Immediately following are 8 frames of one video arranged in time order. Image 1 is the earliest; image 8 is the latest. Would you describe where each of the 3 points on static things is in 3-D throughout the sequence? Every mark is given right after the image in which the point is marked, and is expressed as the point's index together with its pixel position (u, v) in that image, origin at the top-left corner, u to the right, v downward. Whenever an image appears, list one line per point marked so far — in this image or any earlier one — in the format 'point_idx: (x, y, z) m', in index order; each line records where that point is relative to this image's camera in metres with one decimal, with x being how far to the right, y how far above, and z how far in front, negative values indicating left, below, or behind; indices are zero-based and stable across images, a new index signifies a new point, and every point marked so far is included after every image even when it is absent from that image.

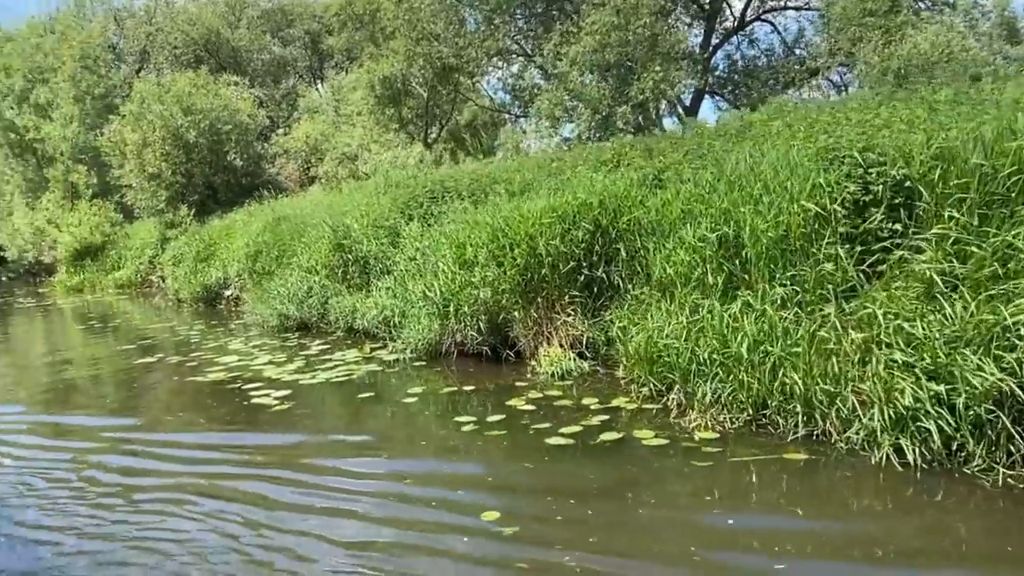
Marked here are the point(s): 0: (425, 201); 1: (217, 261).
0: (-1.0, +1.0, +9.0) m
1: (-4.9, +0.5, +12.9) m
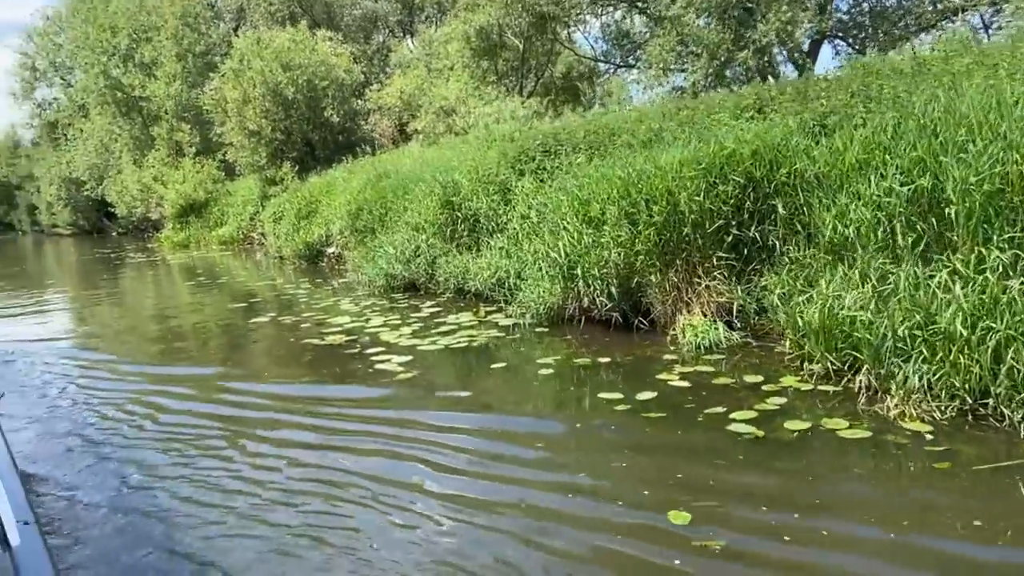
0: (+0.3, +1.5, +8.4) m
1: (-3.2, +1.2, +12.8) m
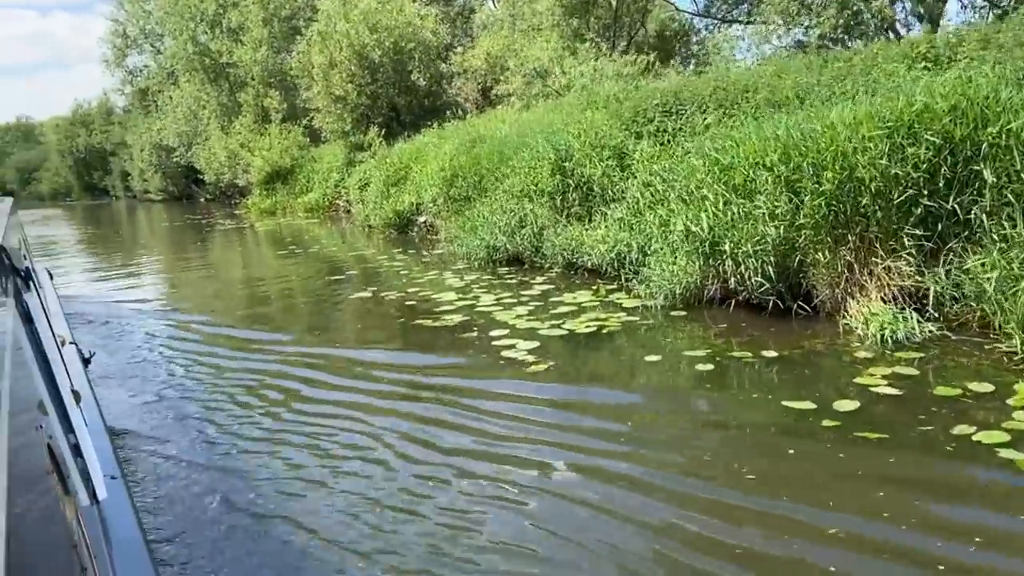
0: (+1.4, +1.7, +7.6) m
1: (-1.6, +1.7, +12.3) m
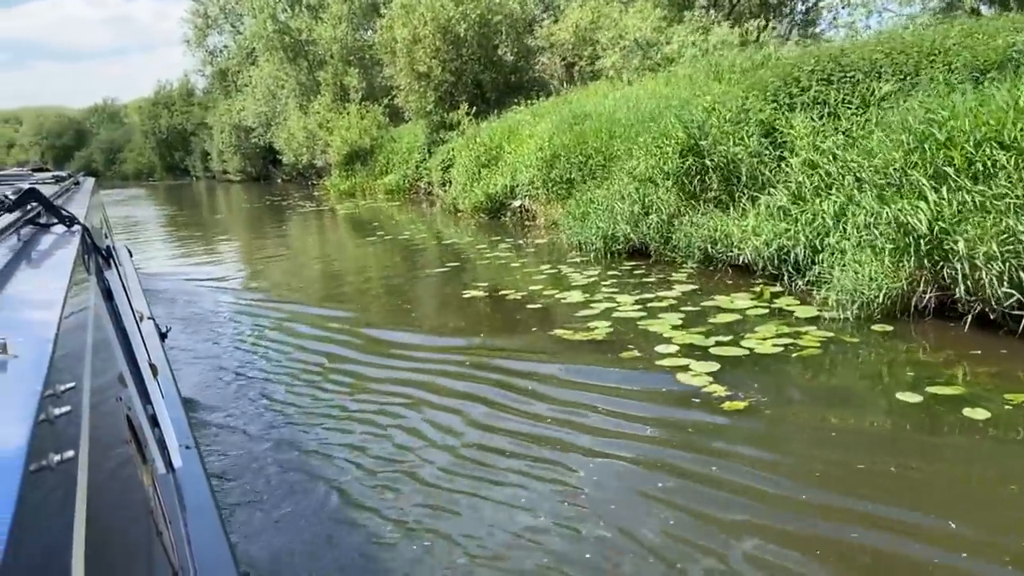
0: (+2.5, +1.7, +6.5) m
1: (-0.1, +1.8, +11.4) m
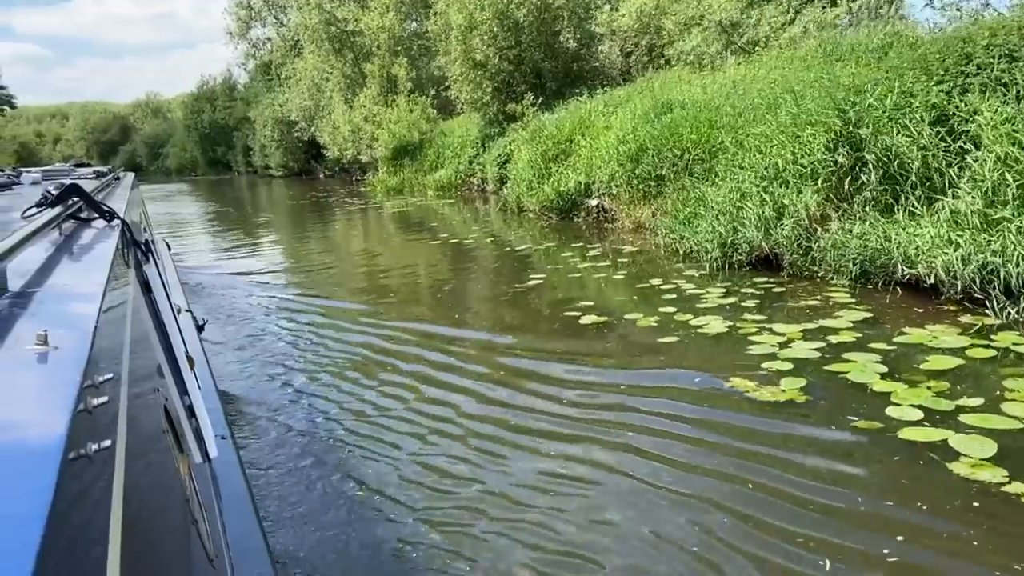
0: (+3.3, +1.6, +5.3) m
1: (+0.9, +1.7, +10.4) m
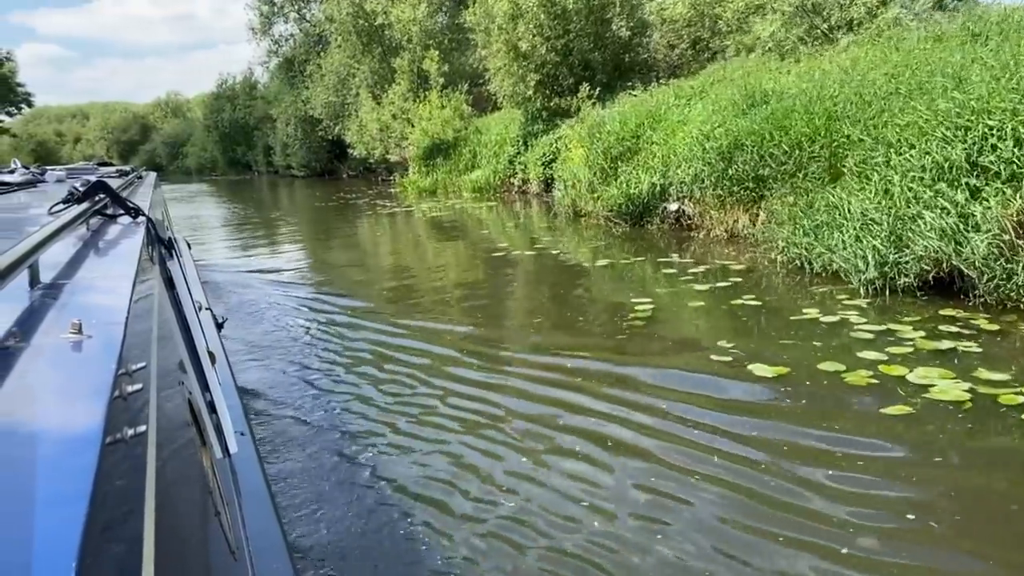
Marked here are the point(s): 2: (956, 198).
0: (+3.9, +1.4, +4.1) m
1: (+1.6, +1.6, +9.2) m
2: (+2.7, +0.6, +5.0) m
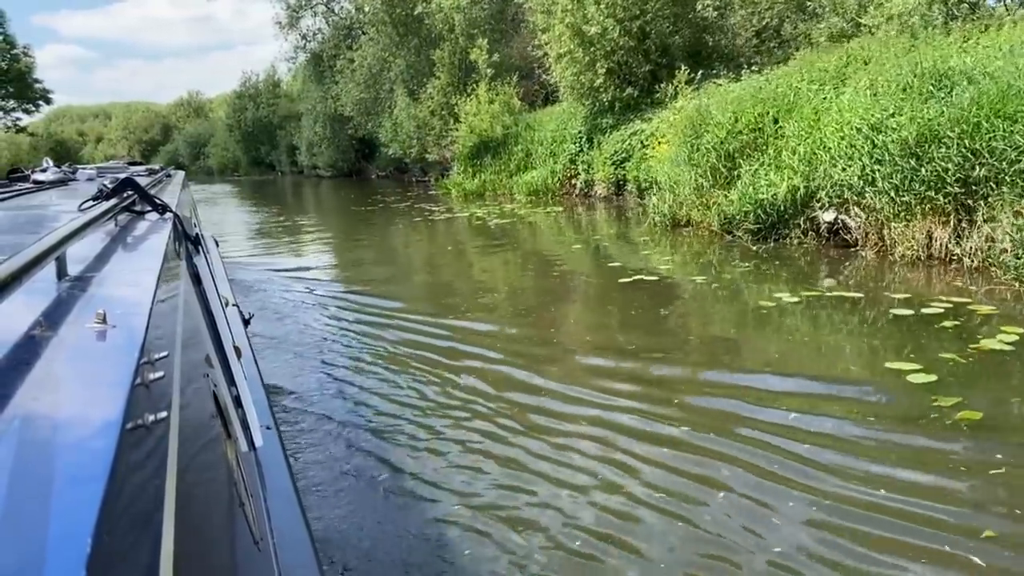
0: (+4.8, +1.1, +2.4) m
1: (+2.6, +1.3, +7.5) m
2: (+3.6, +0.3, +3.3) m
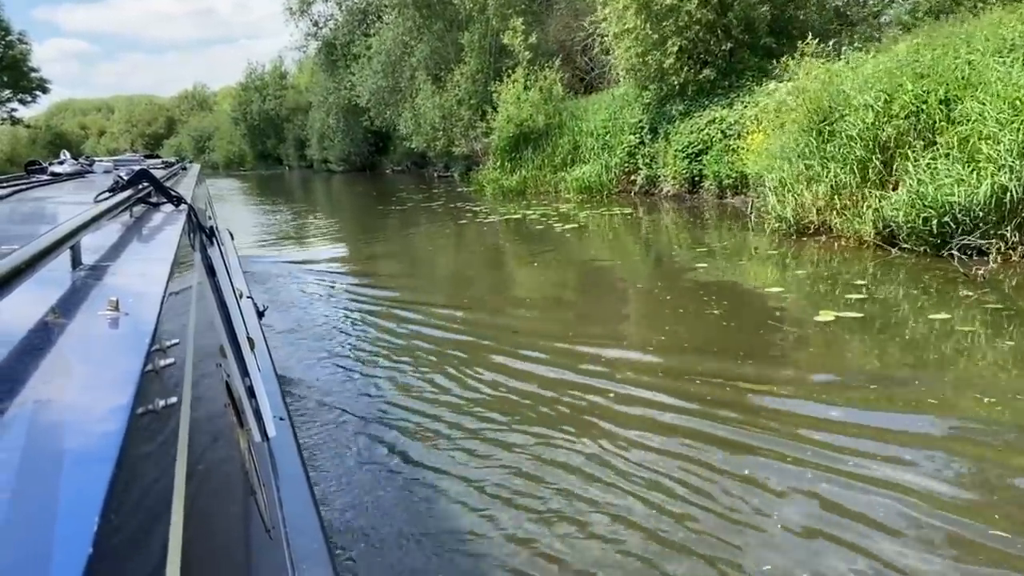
0: (+5.5, +0.9, +0.8) m
1: (+3.4, +1.1, +5.9) m
2: (+4.4, +0.1, +1.7) m
